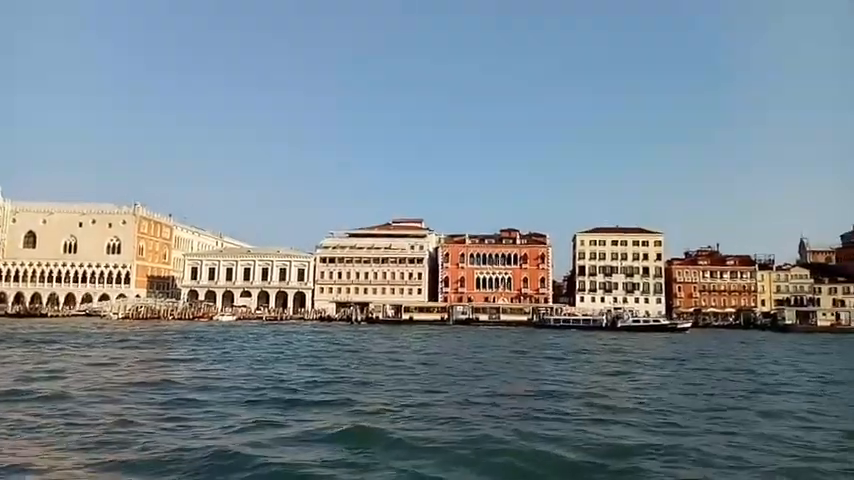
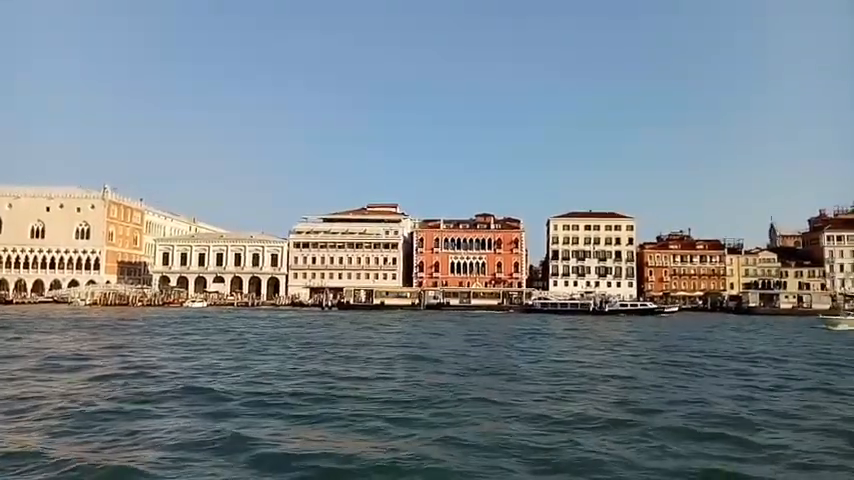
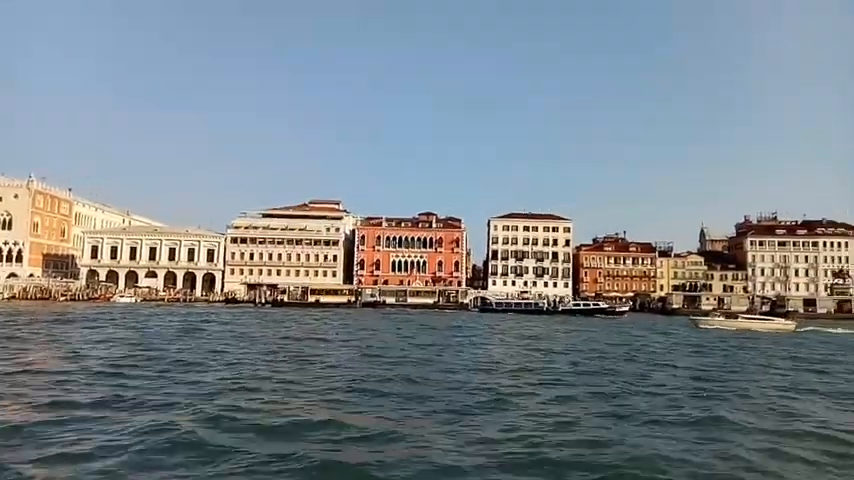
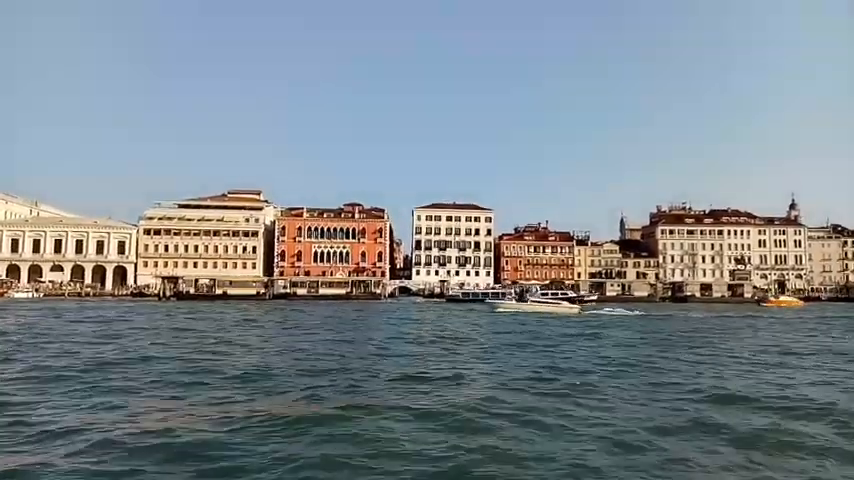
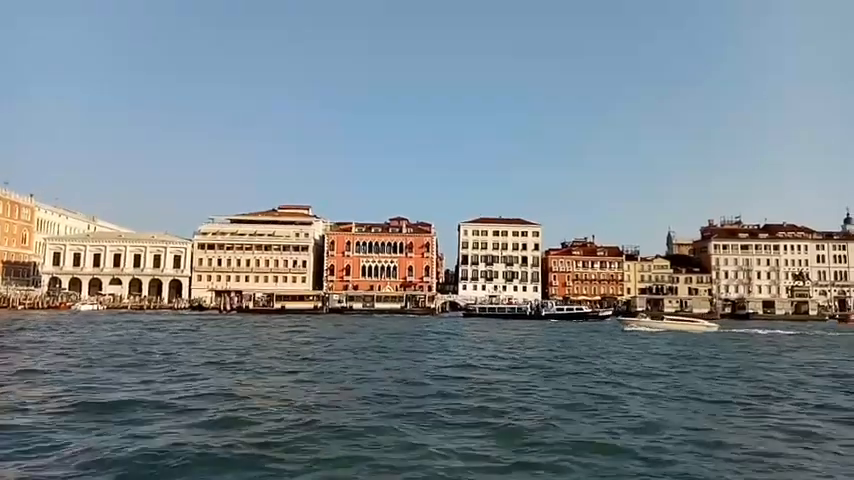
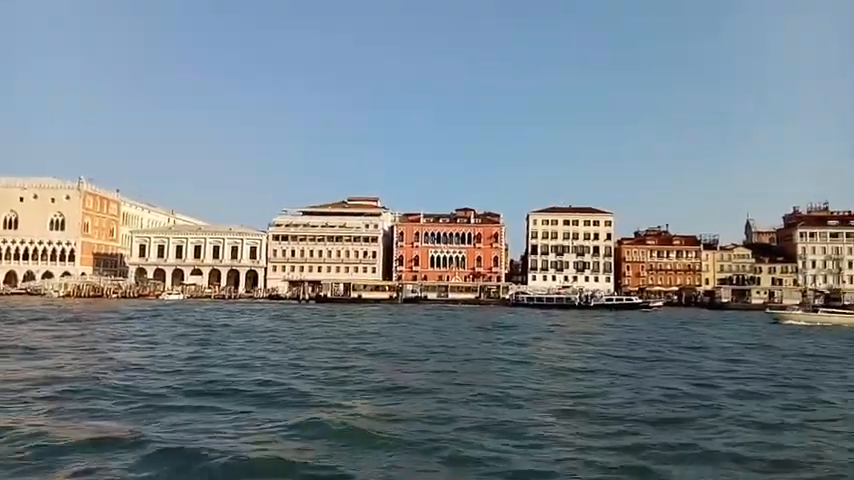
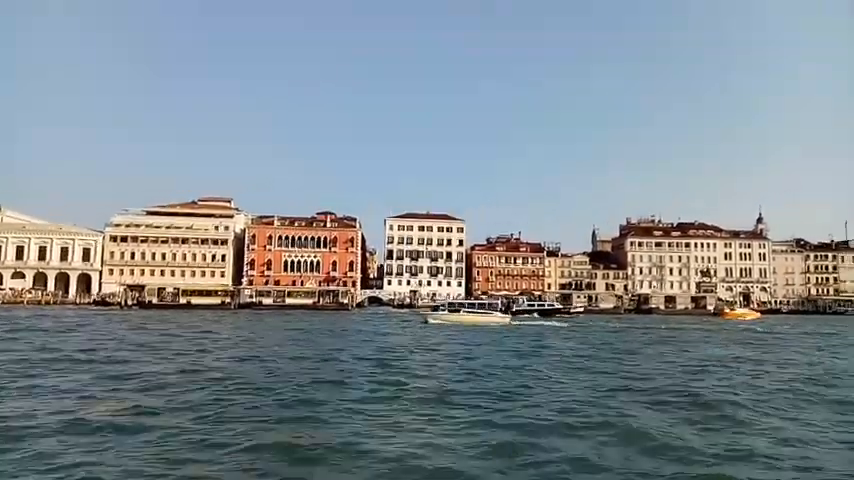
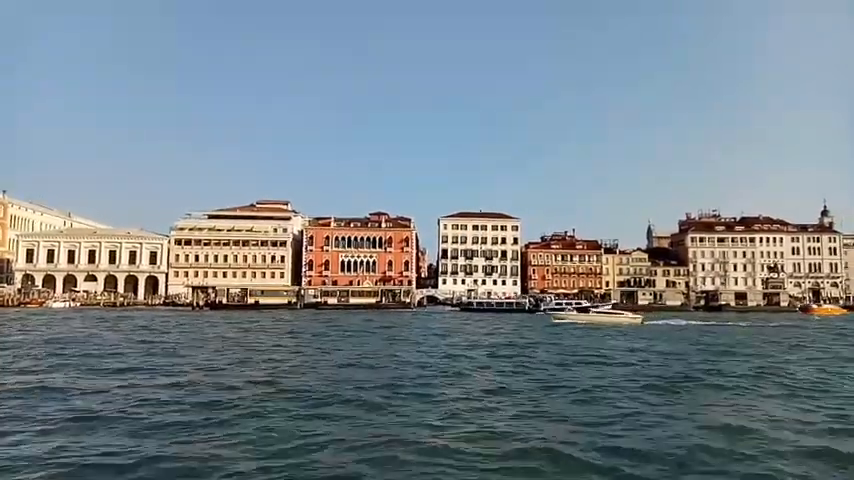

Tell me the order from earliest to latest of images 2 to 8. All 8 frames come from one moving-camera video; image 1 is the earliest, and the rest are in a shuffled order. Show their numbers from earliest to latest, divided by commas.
2, 6, 3, 5, 8, 4, 7
